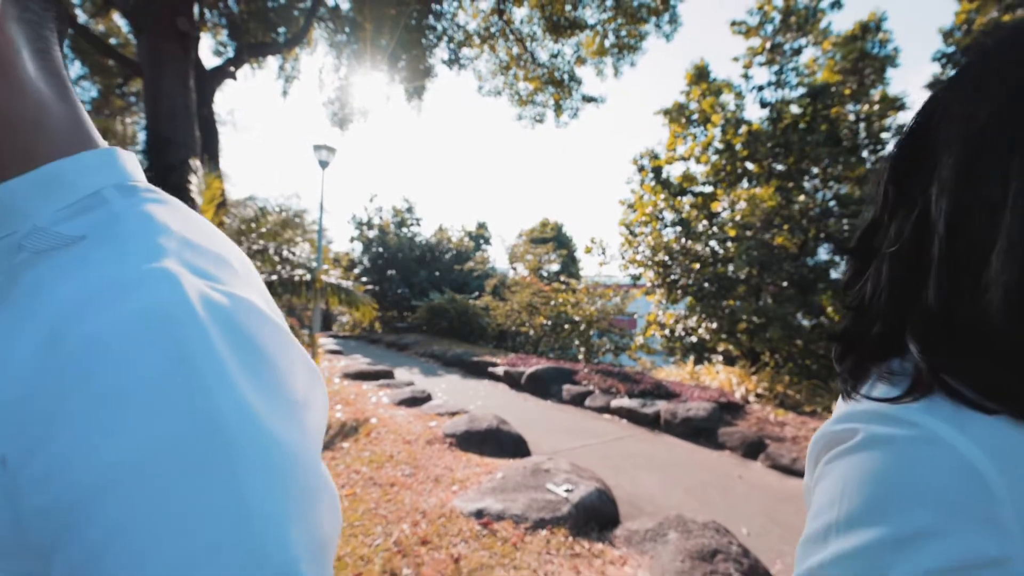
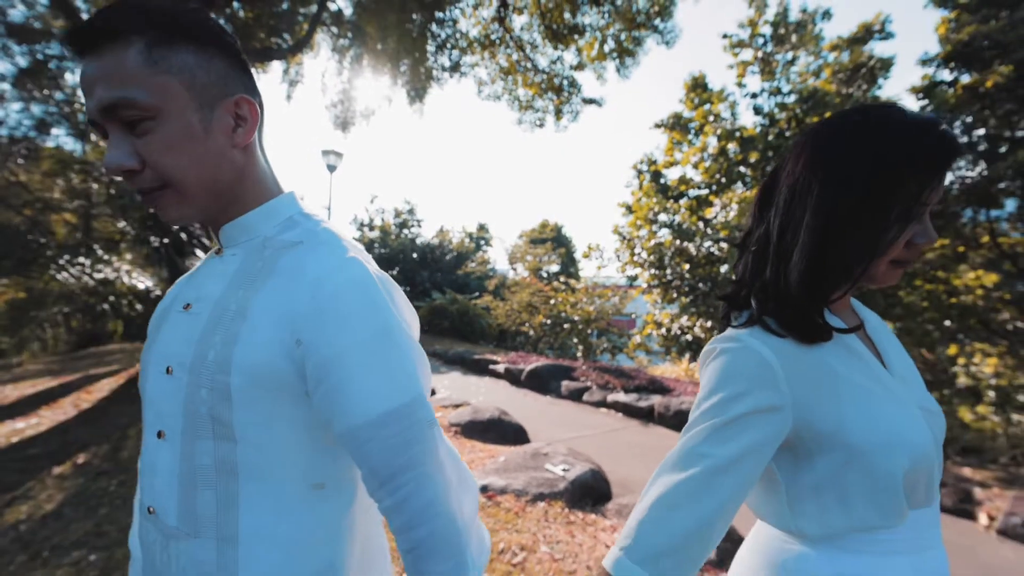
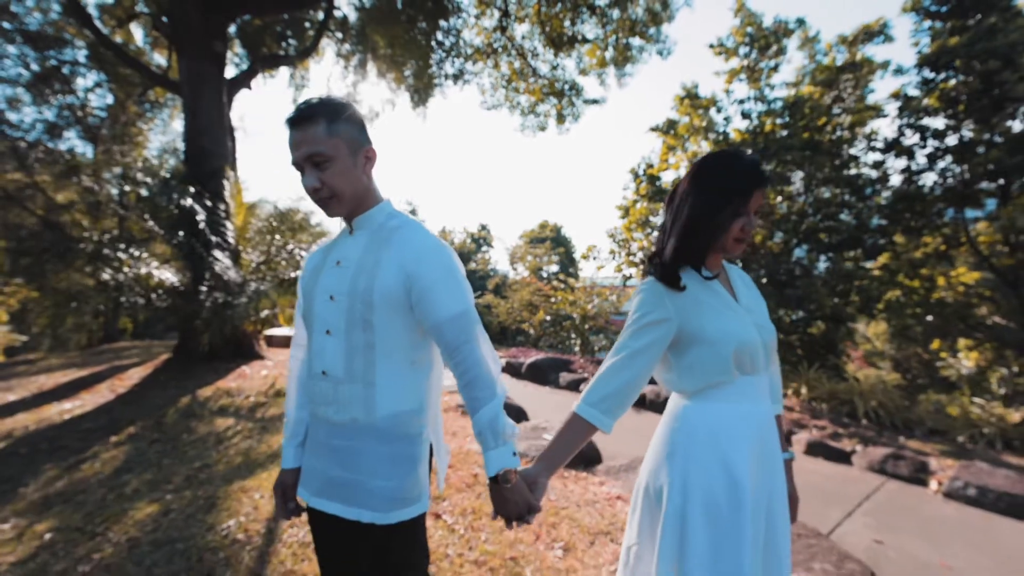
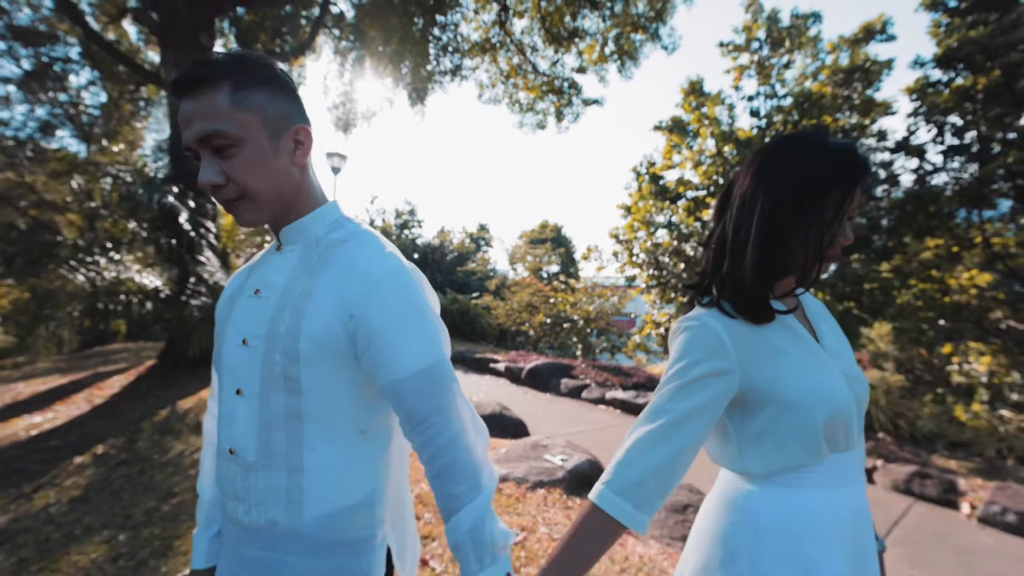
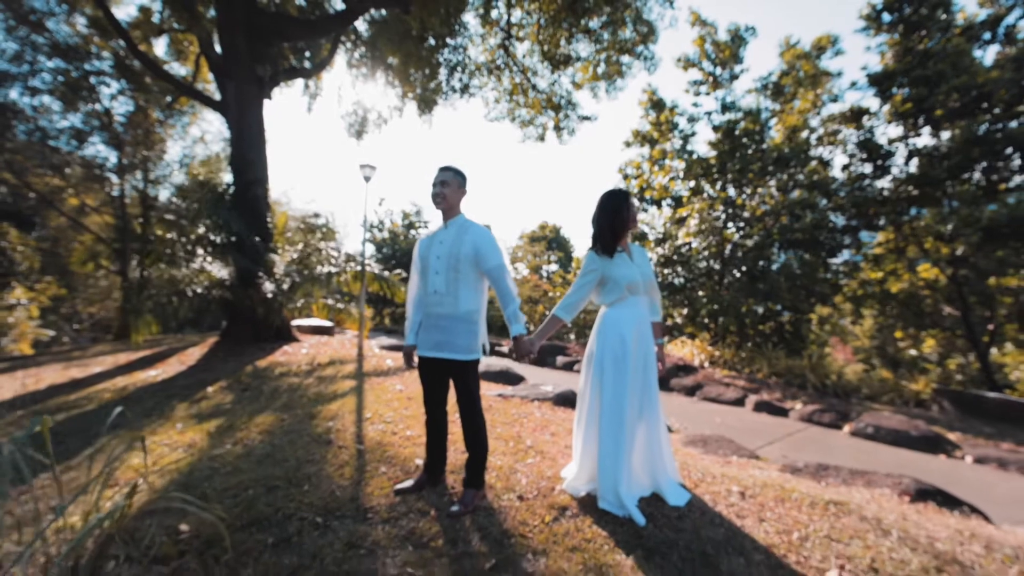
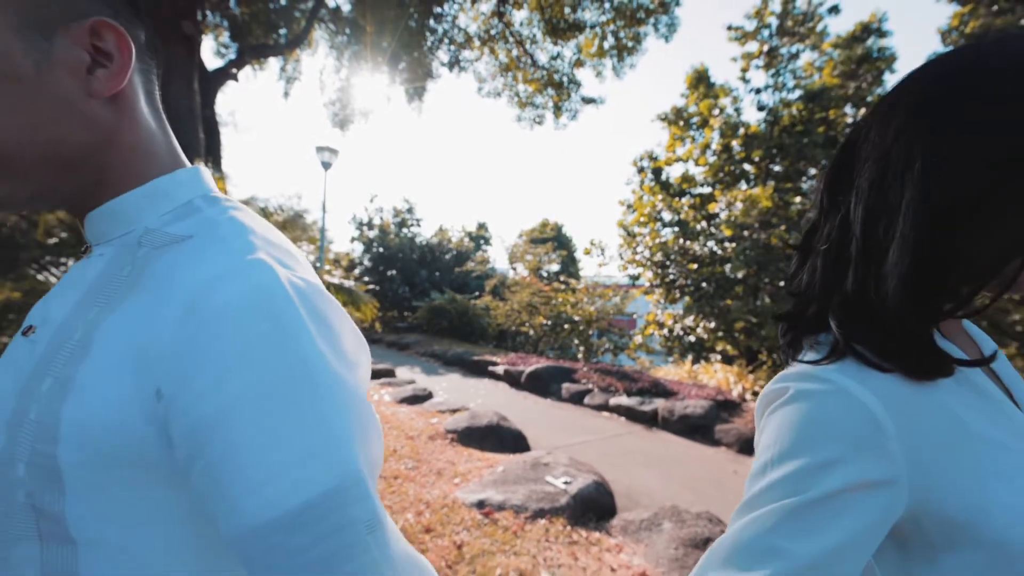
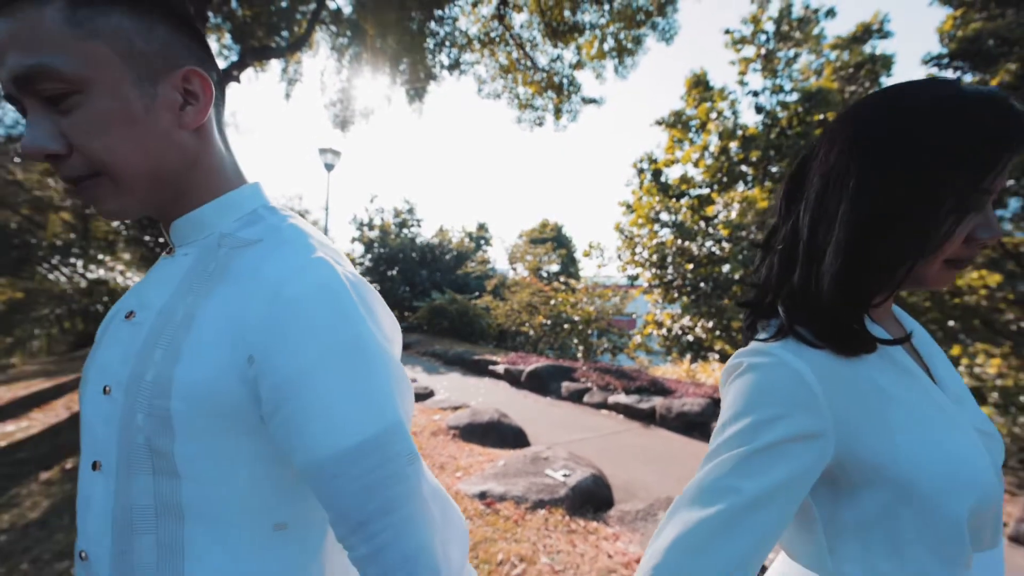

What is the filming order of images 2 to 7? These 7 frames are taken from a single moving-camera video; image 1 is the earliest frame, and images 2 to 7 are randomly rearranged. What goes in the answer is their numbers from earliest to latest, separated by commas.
6, 7, 2, 4, 3, 5
